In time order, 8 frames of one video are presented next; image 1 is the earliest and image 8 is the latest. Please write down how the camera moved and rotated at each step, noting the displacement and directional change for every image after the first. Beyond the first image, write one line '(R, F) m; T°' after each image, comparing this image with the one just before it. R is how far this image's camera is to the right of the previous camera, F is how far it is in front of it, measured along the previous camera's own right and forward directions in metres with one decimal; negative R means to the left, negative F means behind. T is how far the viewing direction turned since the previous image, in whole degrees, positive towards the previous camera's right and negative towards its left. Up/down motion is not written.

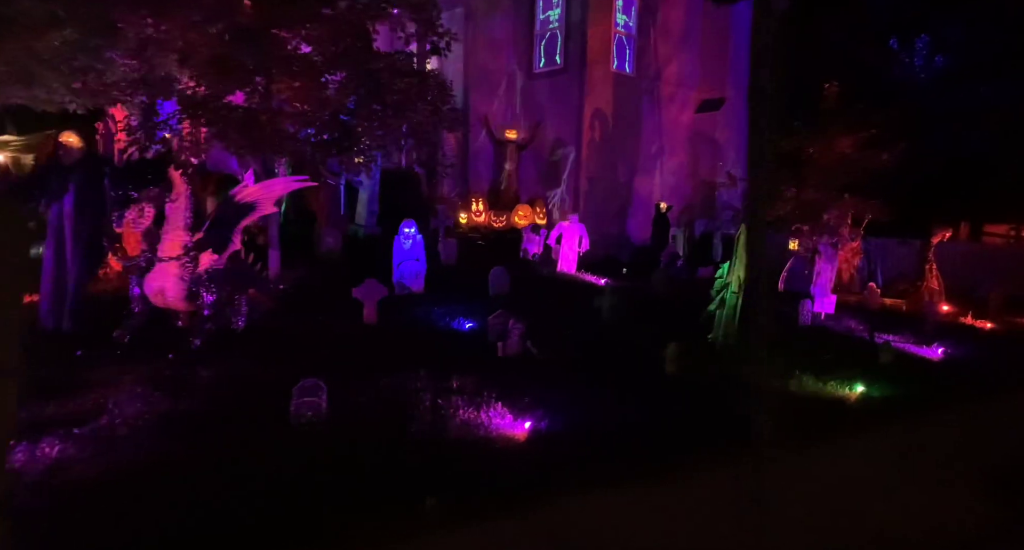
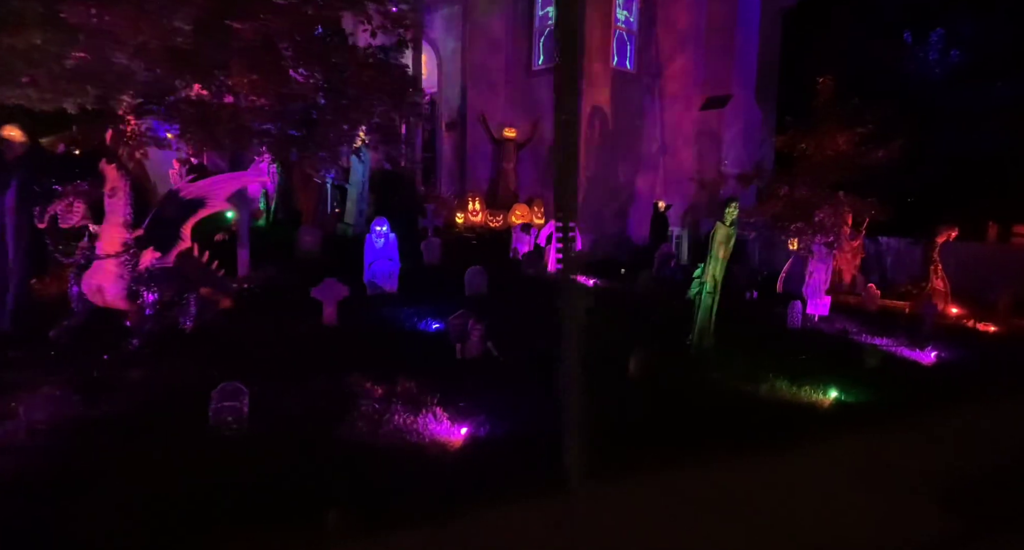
(+0.6, +0.3) m; -2°
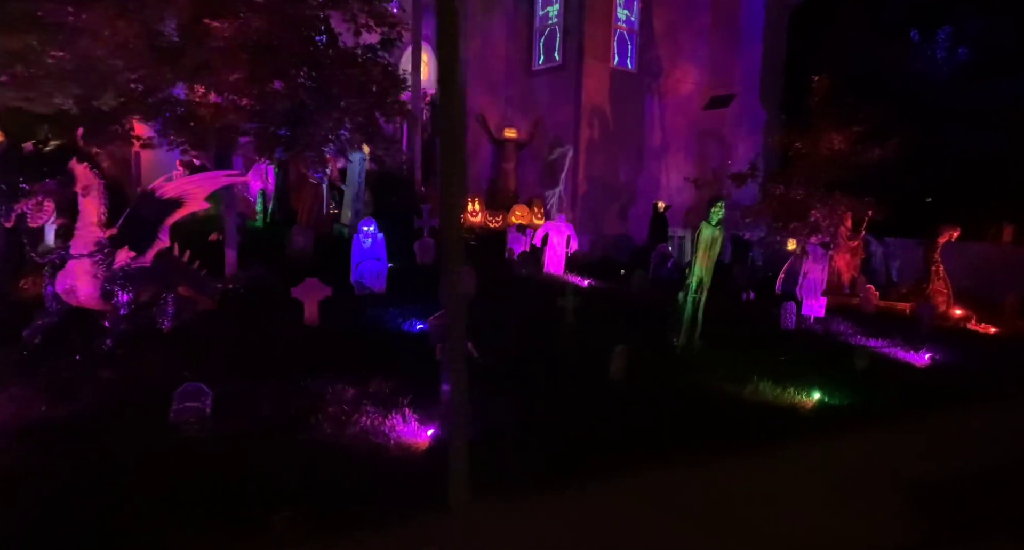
(+0.3, +0.1) m; -1°
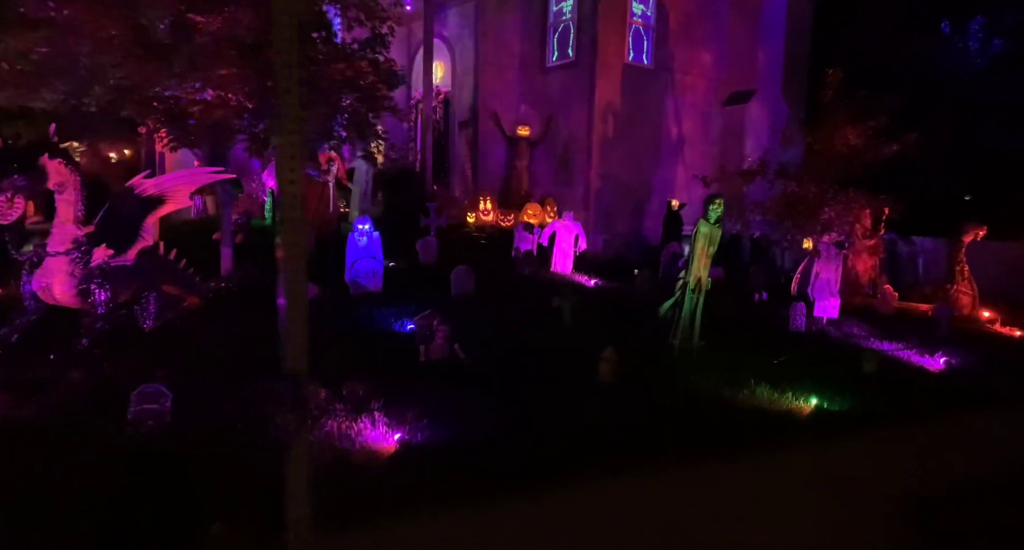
(+0.4, +0.2) m; -2°
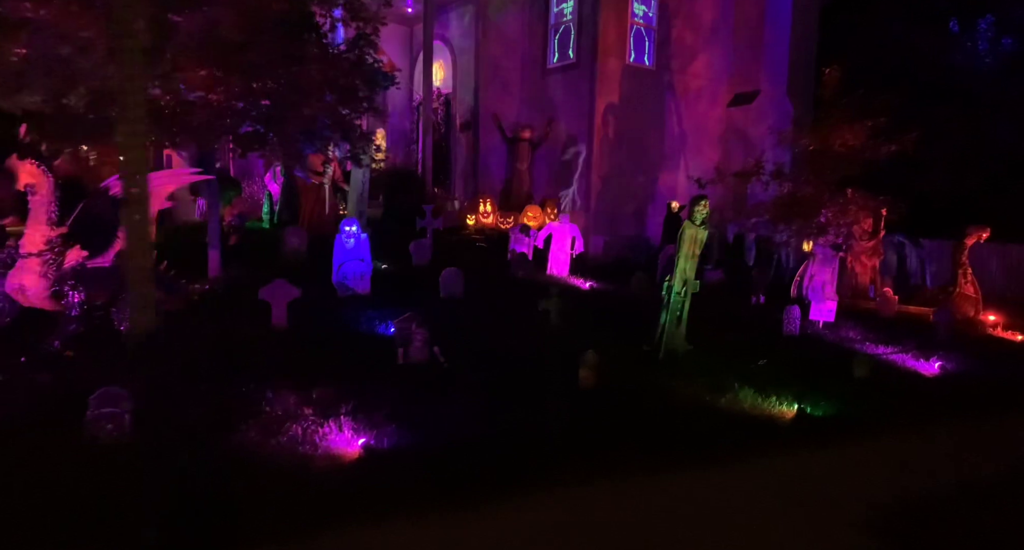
(+0.3, +0.1) m; -1°
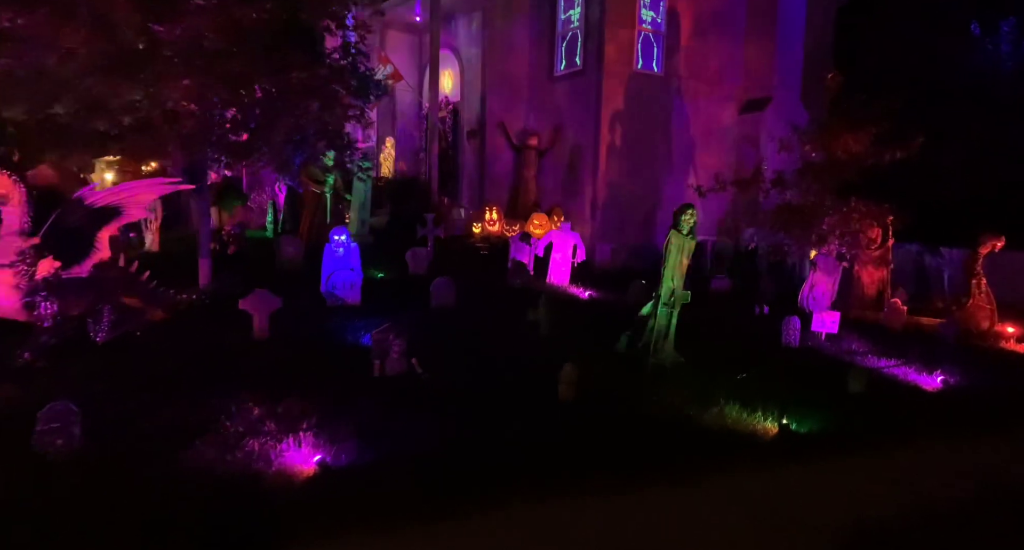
(+0.4, +0.1) m; -2°
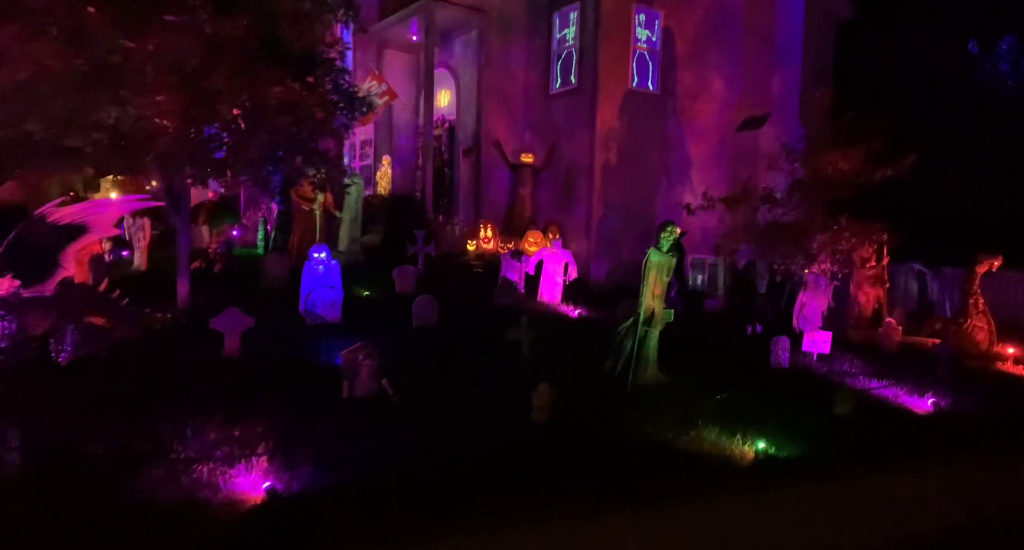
(+0.3, +0.2) m; -1°
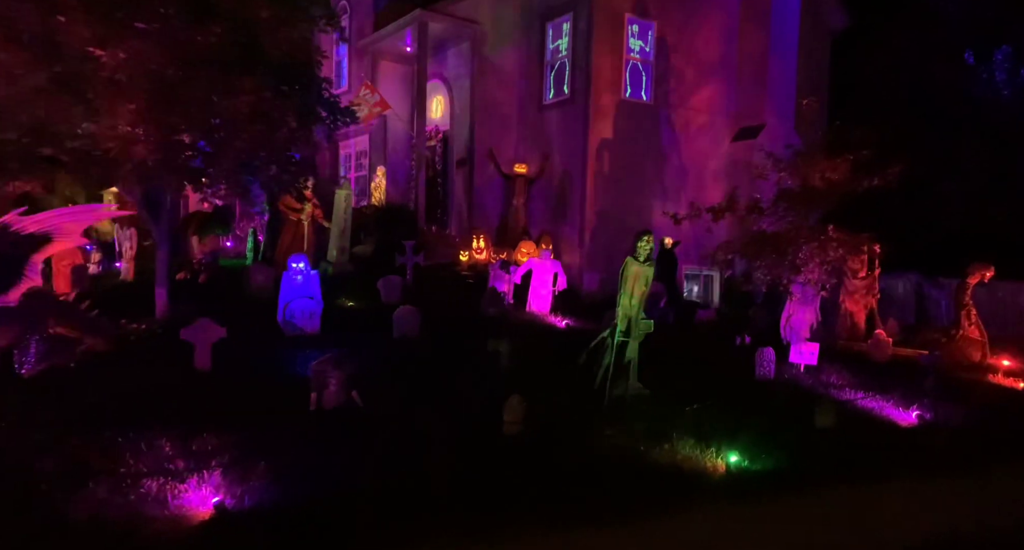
(+0.3, +0.1) m; 0°
